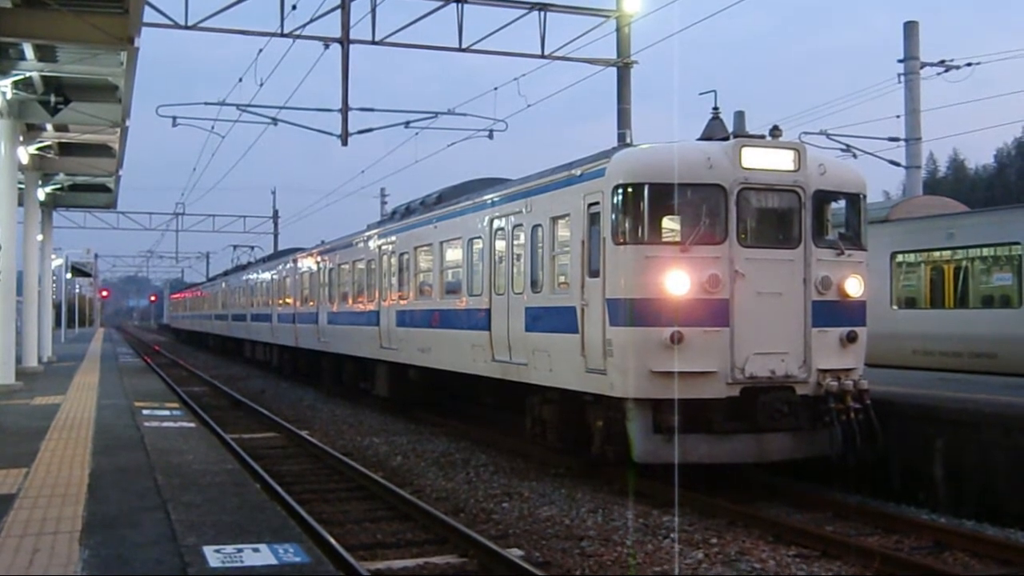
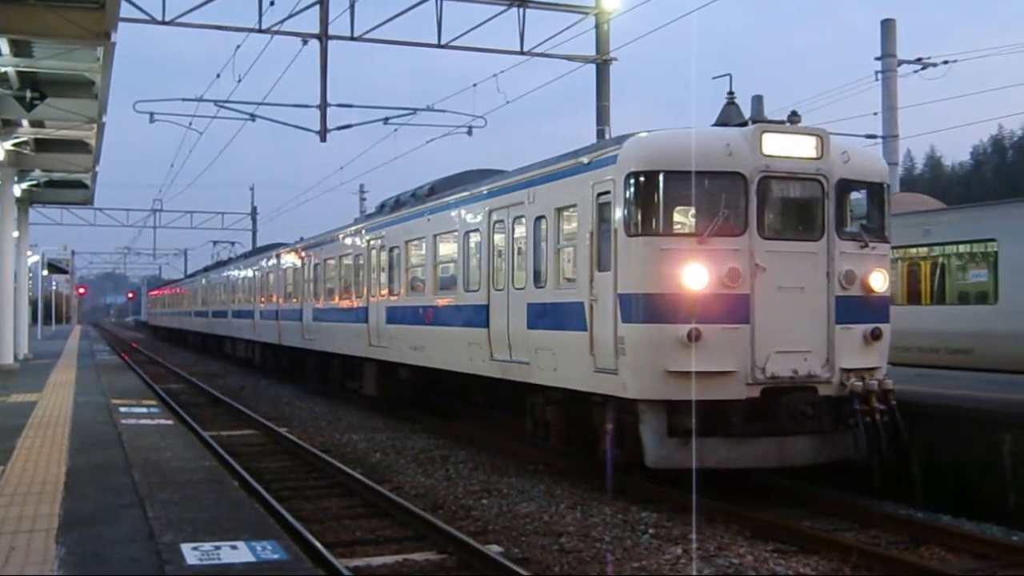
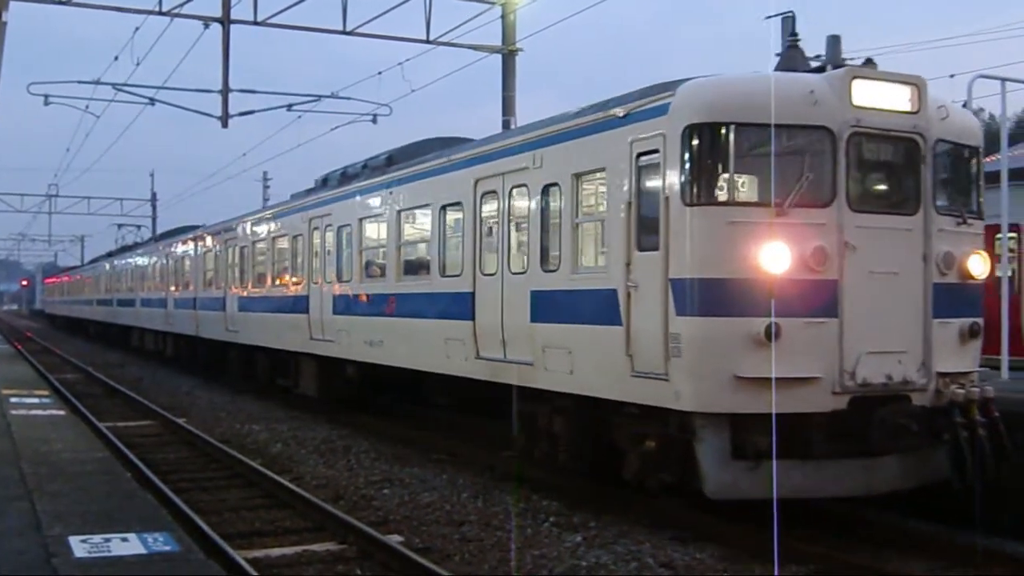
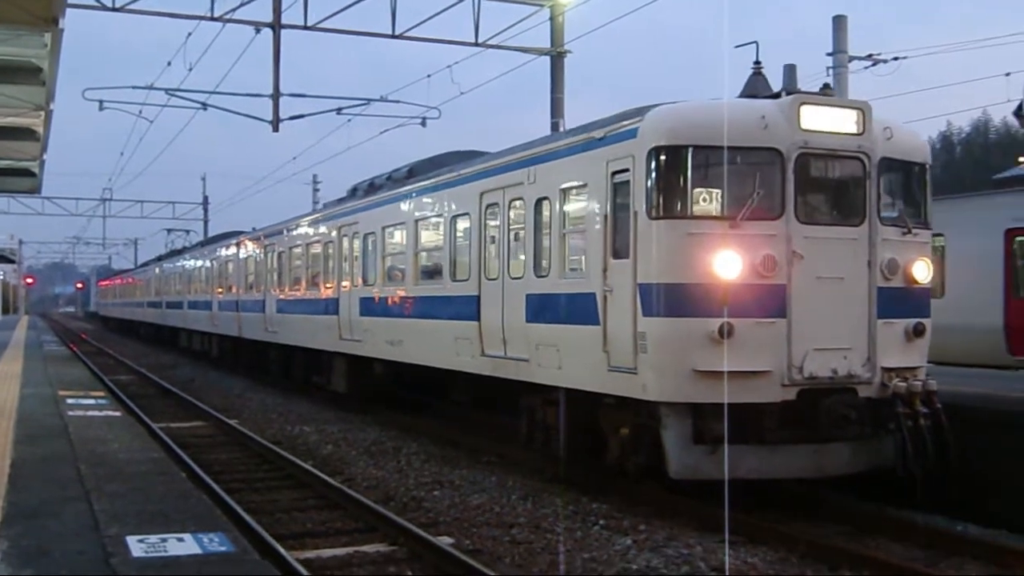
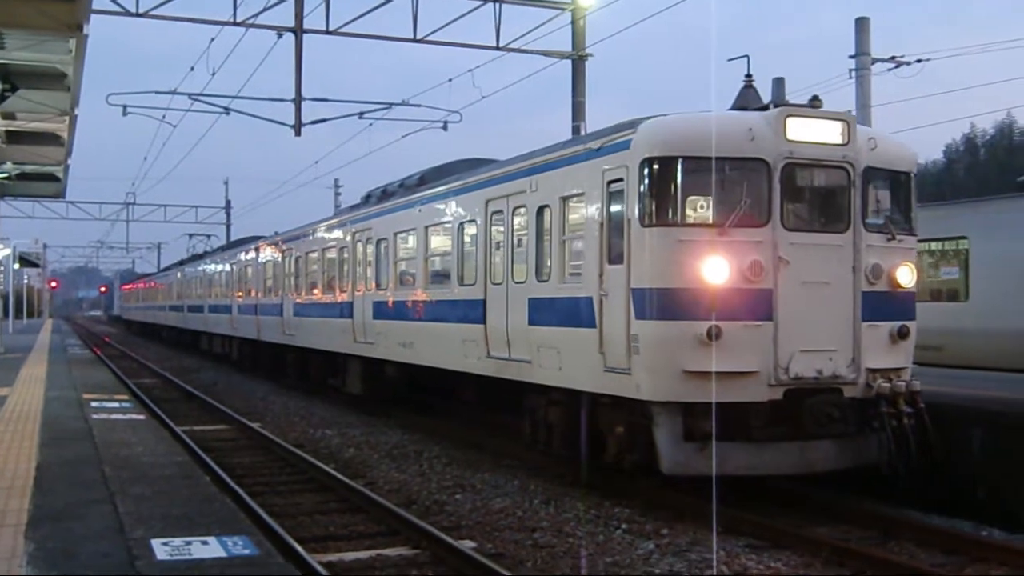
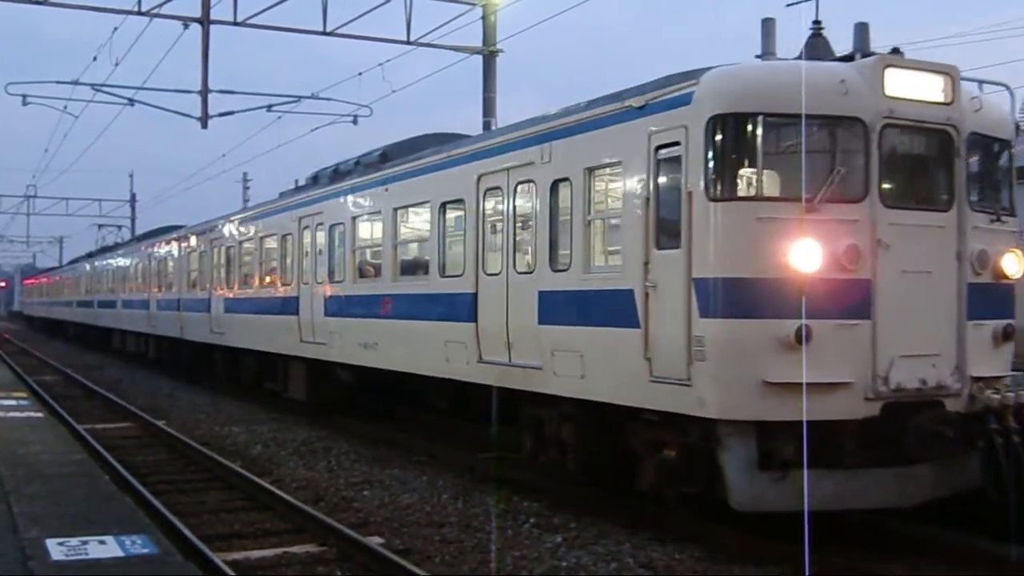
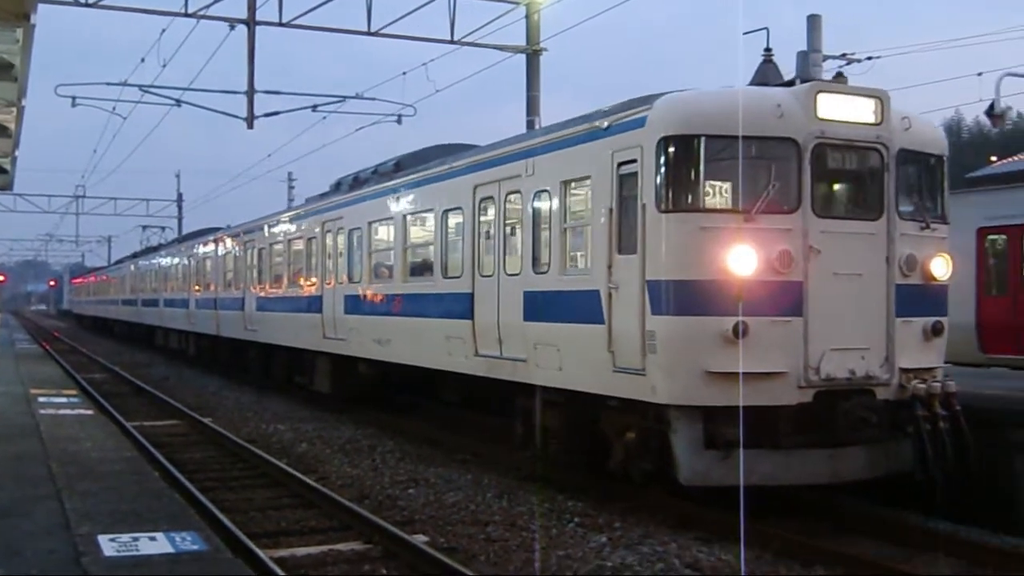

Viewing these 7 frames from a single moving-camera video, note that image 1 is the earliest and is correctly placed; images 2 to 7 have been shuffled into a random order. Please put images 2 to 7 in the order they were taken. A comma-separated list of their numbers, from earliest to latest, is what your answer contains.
2, 5, 4, 7, 3, 6
